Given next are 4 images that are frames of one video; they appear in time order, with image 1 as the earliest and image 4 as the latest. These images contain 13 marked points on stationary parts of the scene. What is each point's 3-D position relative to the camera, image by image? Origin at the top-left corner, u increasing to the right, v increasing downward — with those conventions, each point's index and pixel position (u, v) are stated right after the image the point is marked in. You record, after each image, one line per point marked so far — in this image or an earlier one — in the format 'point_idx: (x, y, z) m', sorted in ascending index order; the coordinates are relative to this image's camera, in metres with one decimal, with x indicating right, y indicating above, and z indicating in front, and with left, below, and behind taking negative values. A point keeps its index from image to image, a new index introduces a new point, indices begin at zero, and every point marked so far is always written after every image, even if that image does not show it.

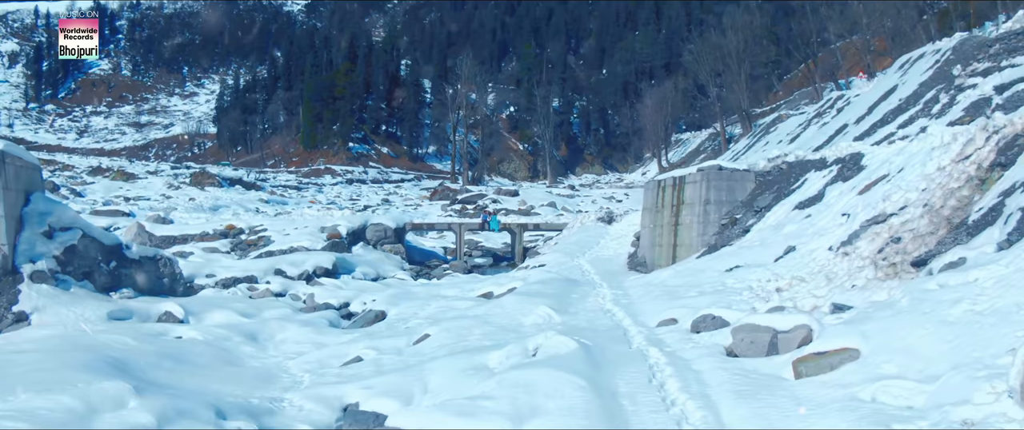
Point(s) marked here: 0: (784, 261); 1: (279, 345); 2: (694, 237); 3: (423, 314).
0: (+4.0, -0.7, +15.0) m
1: (-3.7, -2.1, +16.0) m
2: (+3.6, -0.4, +20.0) m
3: (-1.5, -1.7, +17.6) m
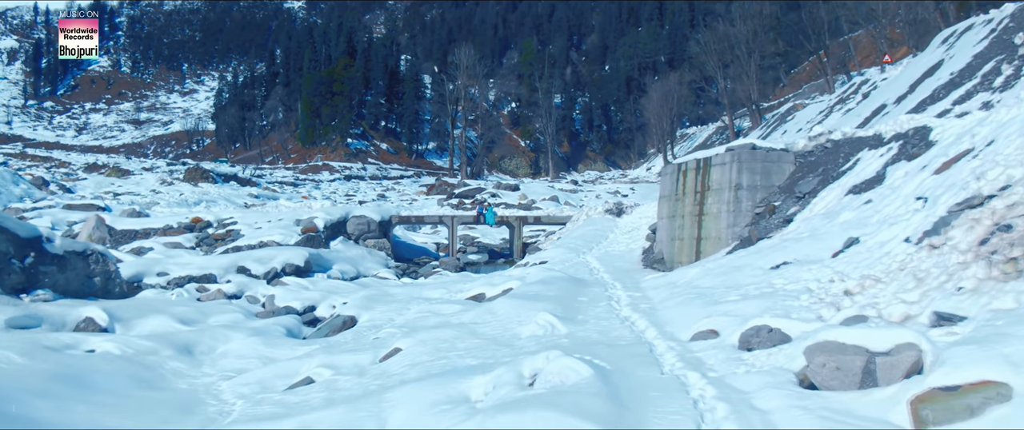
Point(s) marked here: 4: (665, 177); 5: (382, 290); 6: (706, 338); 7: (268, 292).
0: (+4.0, -0.5, +12.0) m
1: (-3.7, -1.9, +12.9) m
2: (+3.5, -0.2, +17.0) m
3: (-1.6, -1.5, +14.6) m
4: (+3.0, +0.7, +19.7) m
5: (-2.3, -1.3, +17.6) m
6: (+1.9, -1.2, +10.1) m
7: (-4.2, -1.3, +17.5) m
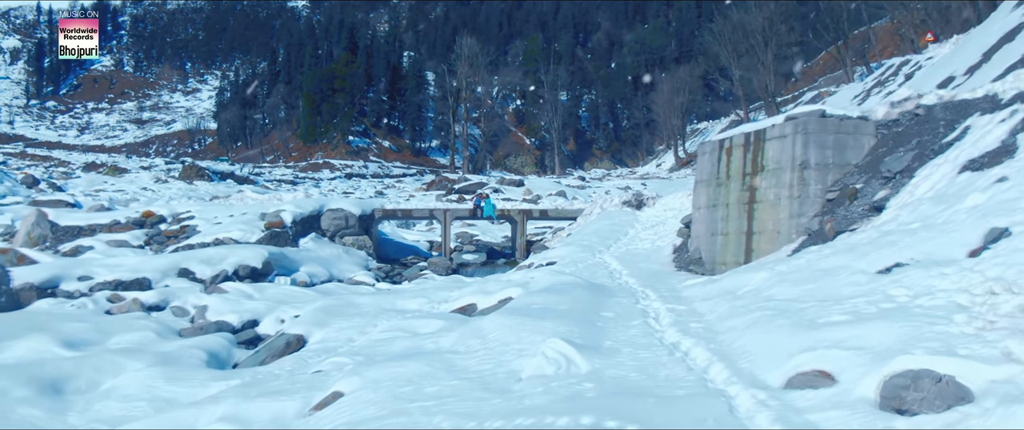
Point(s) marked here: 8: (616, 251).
0: (+3.9, -0.3, +8.2) m
1: (-3.8, -1.7, +9.2) m
2: (+3.5, -0.1, +13.2) m
3: (-1.6, -1.4, +10.8) m
4: (+3.0, +0.9, +15.9) m
5: (-2.3, -1.1, +13.8) m
6: (+1.9, -1.1, +6.3) m
7: (-4.2, -1.2, +13.7) m
8: (+1.8, -0.6, +17.9) m
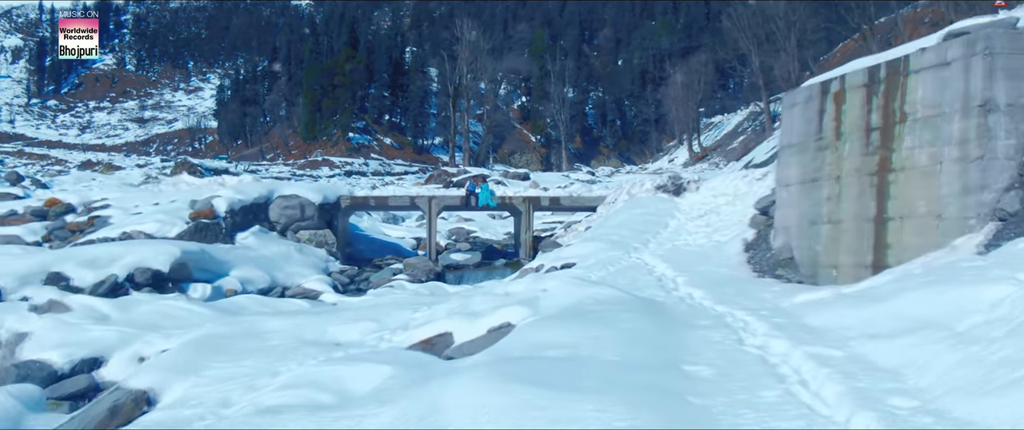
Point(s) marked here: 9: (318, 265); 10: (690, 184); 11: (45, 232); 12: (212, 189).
0: (+3.9, -0.1, +3.2) m
1: (-3.8, -1.5, +4.2) m
2: (+3.5, +0.1, +8.2) m
3: (-1.7, -1.2, +5.8) m
4: (+3.0, +1.1, +10.9) m
5: (-2.3, -0.9, +8.9) m
6: (+1.9, -0.8, +1.3) m
7: (-4.2, -1.0, +8.8) m
8: (+1.9, -0.4, +12.9) m
9: (-3.1, -0.8, +16.5) m
10: (+3.2, +0.6, +18.7) m
11: (-8.0, -0.3, +17.4) m
12: (-5.5, +0.5, +18.5) m
